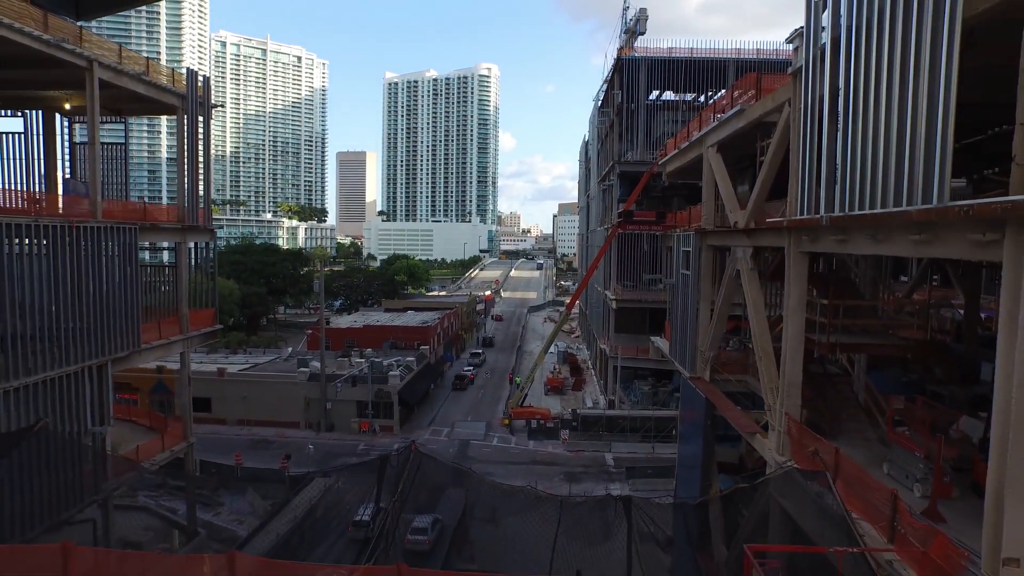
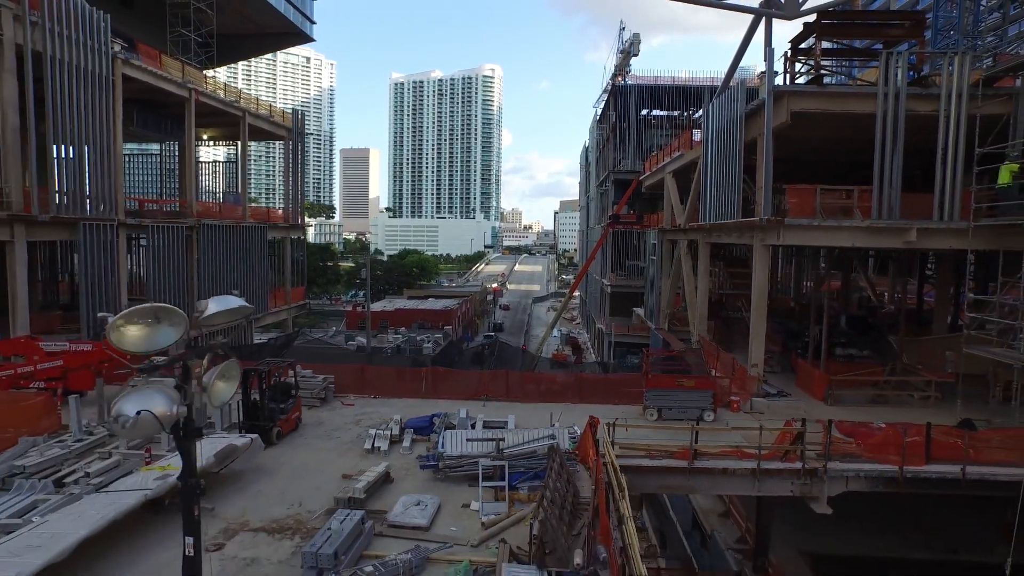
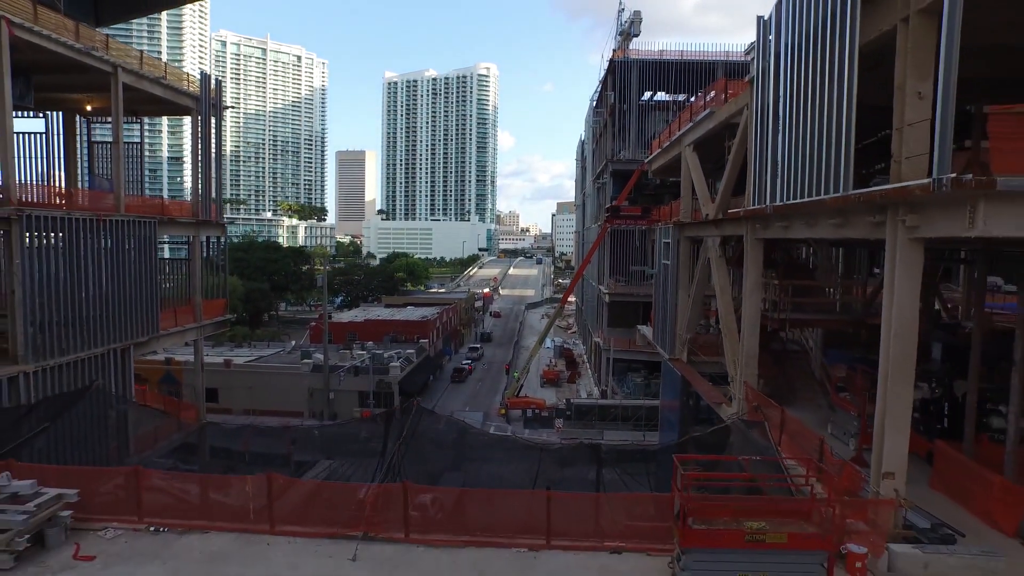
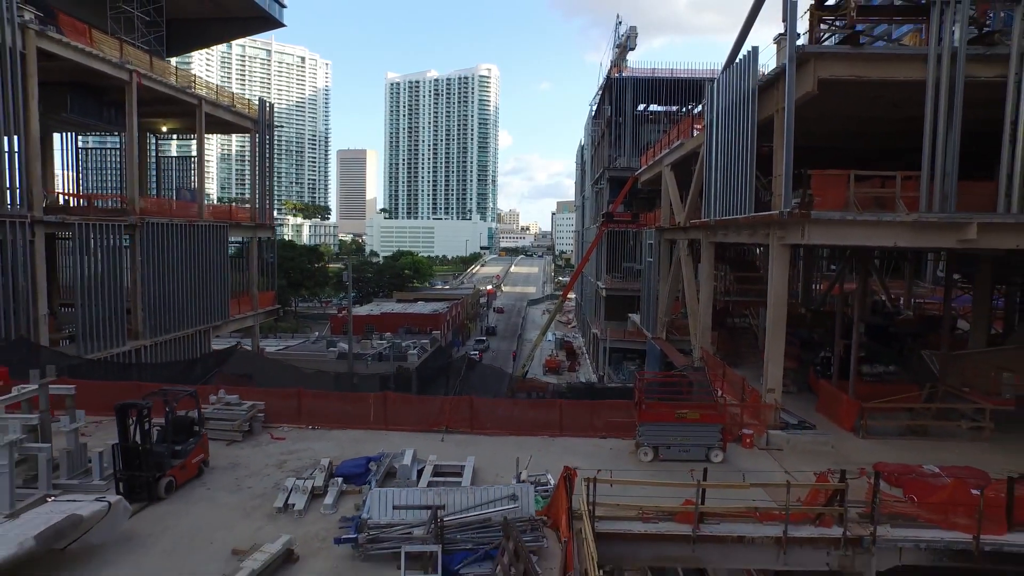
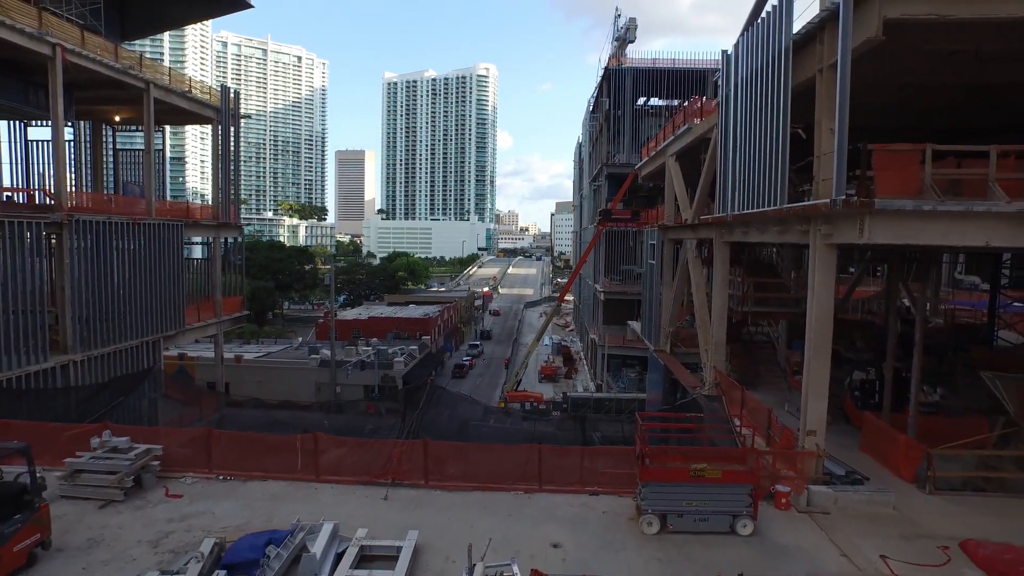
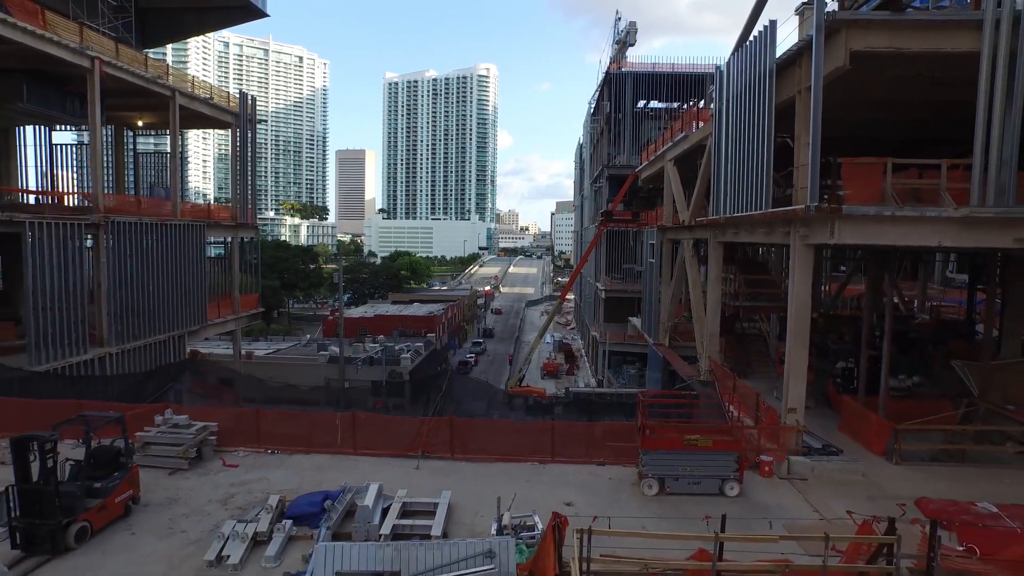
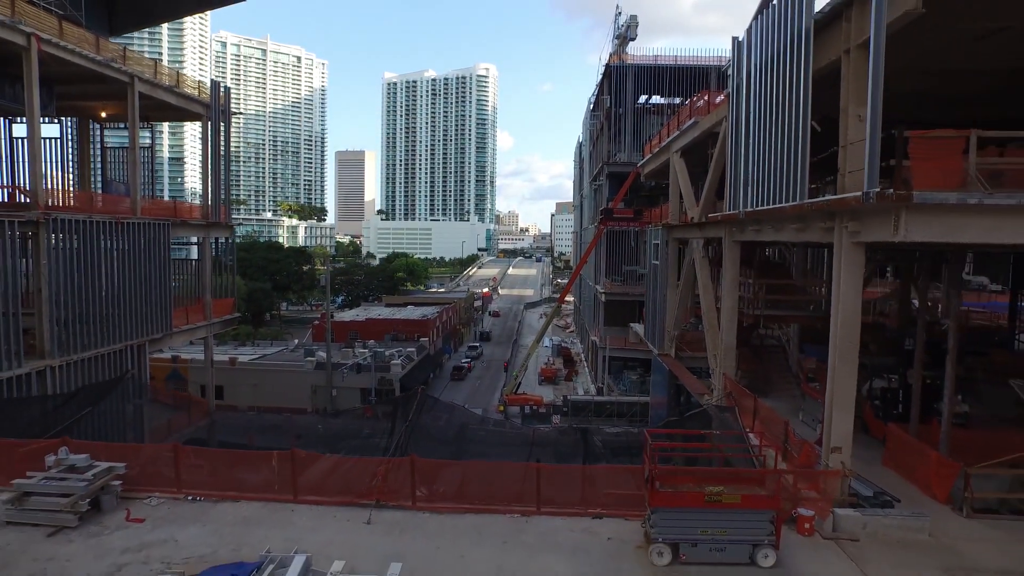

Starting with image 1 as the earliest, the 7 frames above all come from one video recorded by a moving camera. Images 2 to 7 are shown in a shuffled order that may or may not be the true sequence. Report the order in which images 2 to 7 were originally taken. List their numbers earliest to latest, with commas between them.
3, 7, 5, 6, 4, 2
